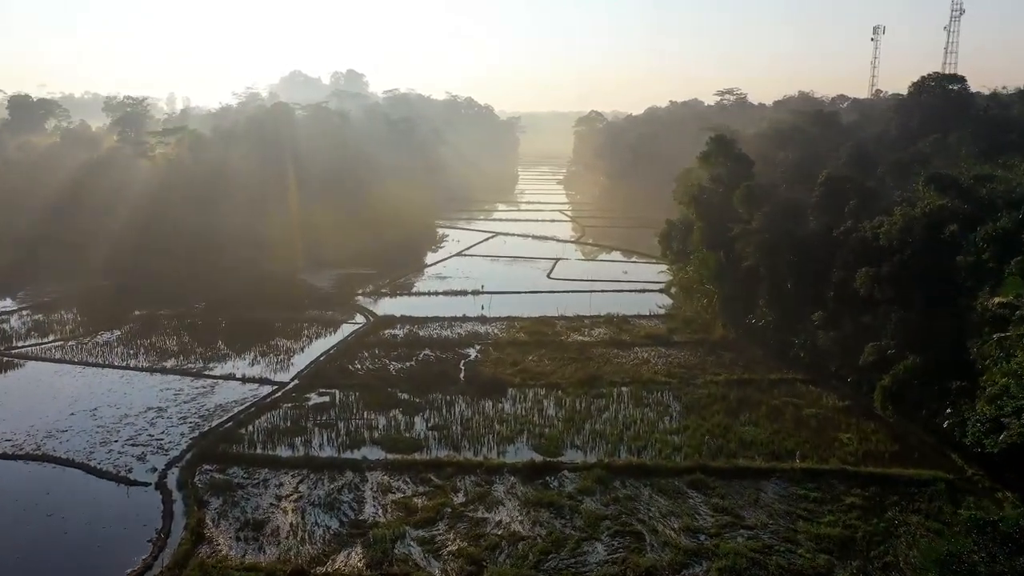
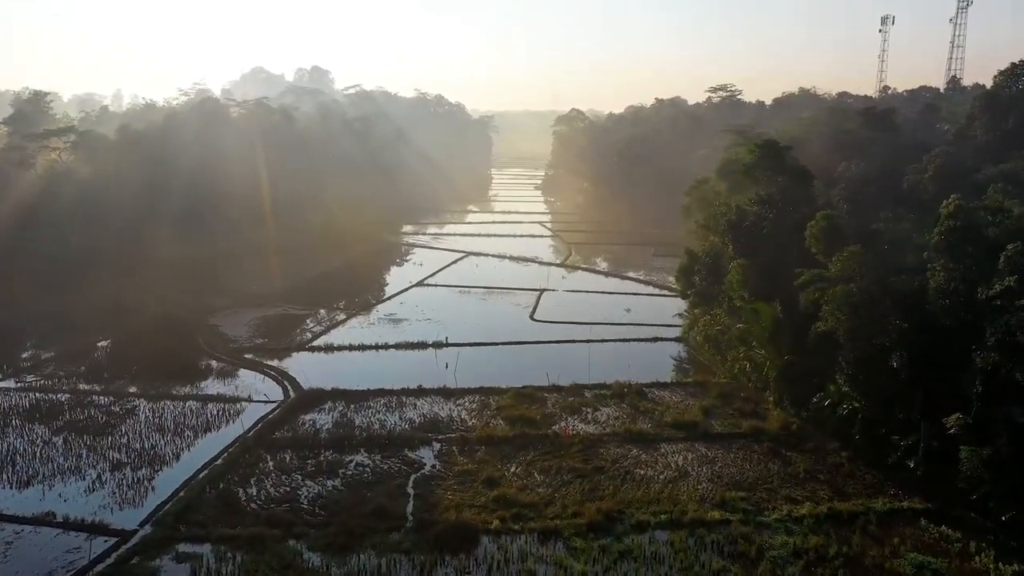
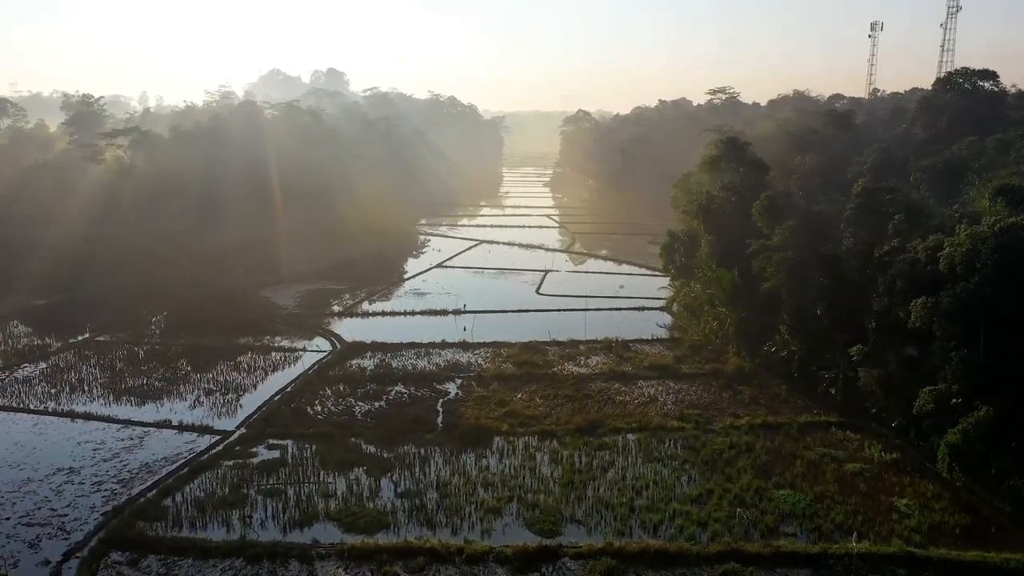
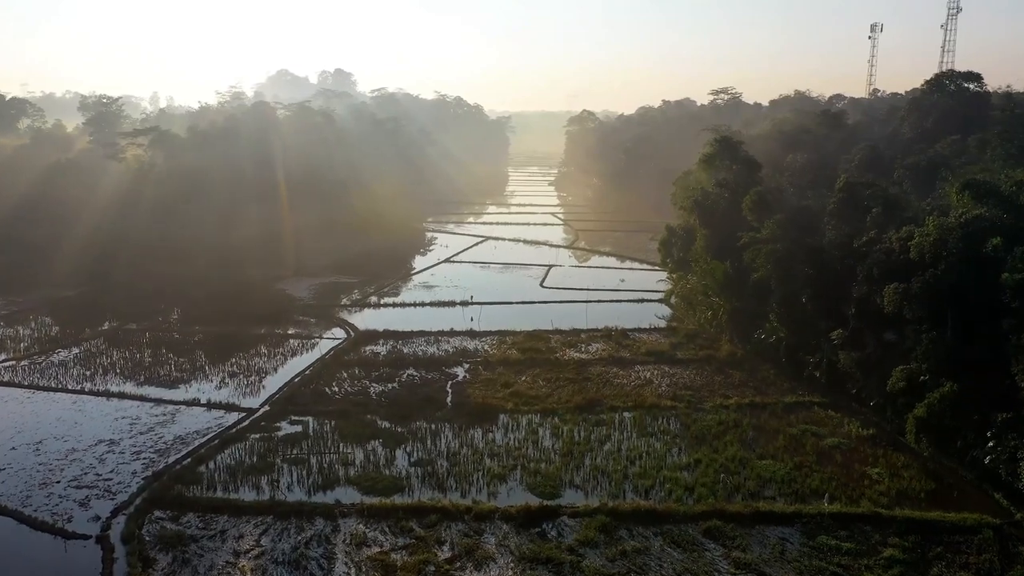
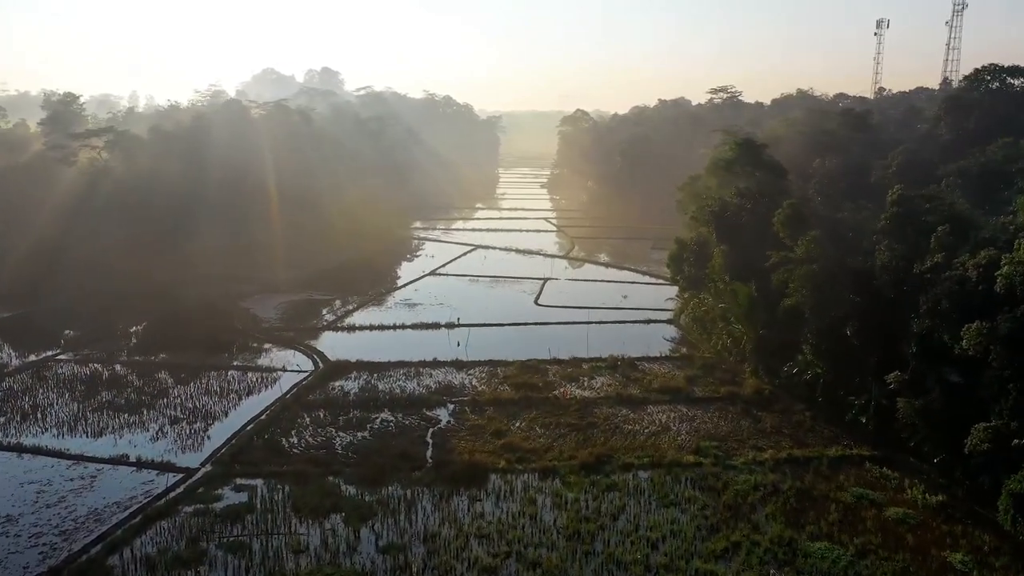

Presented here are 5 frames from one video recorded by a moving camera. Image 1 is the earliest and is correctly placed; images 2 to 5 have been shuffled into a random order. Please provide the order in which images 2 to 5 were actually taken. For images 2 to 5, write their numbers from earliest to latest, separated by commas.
4, 3, 5, 2
